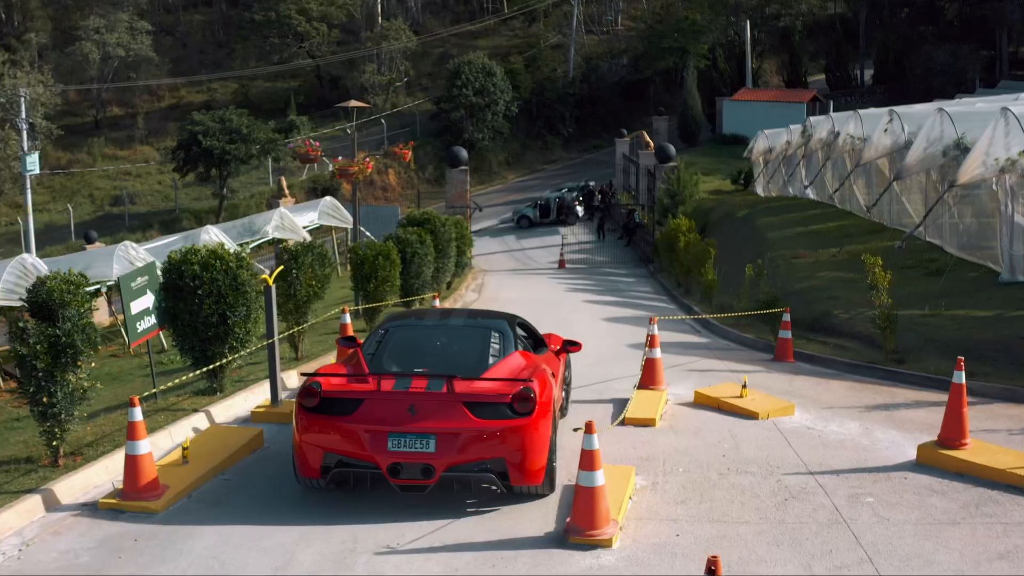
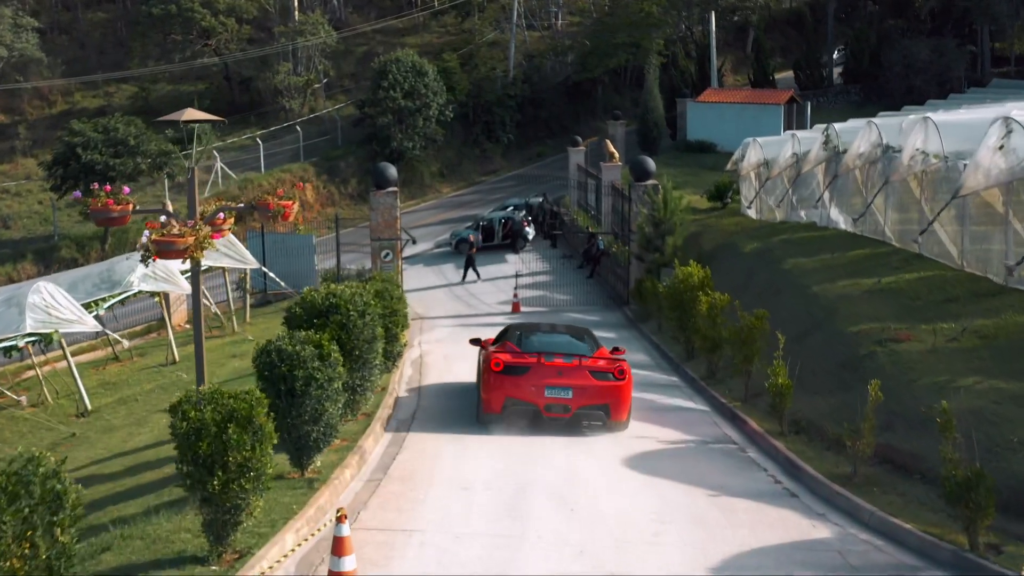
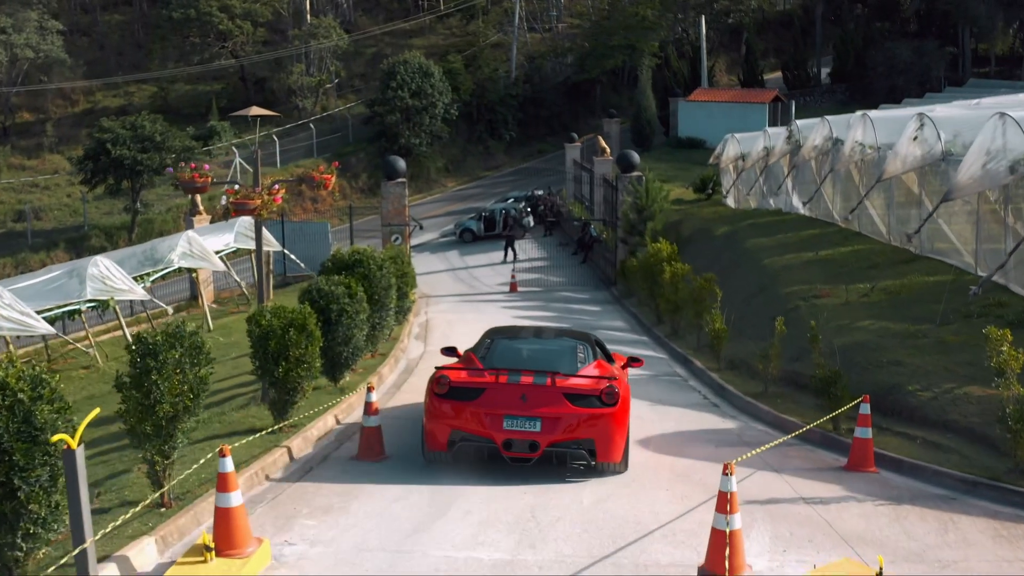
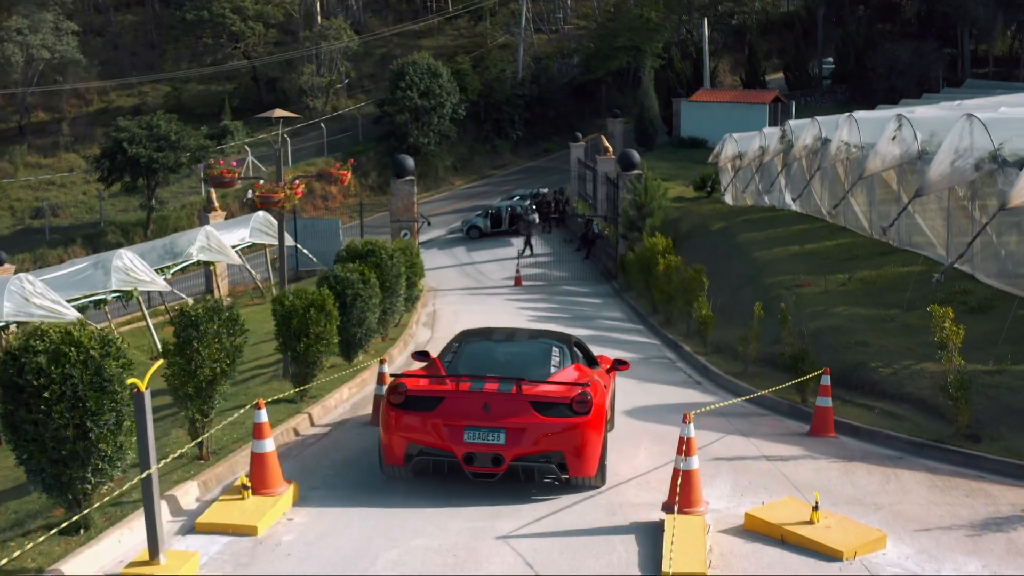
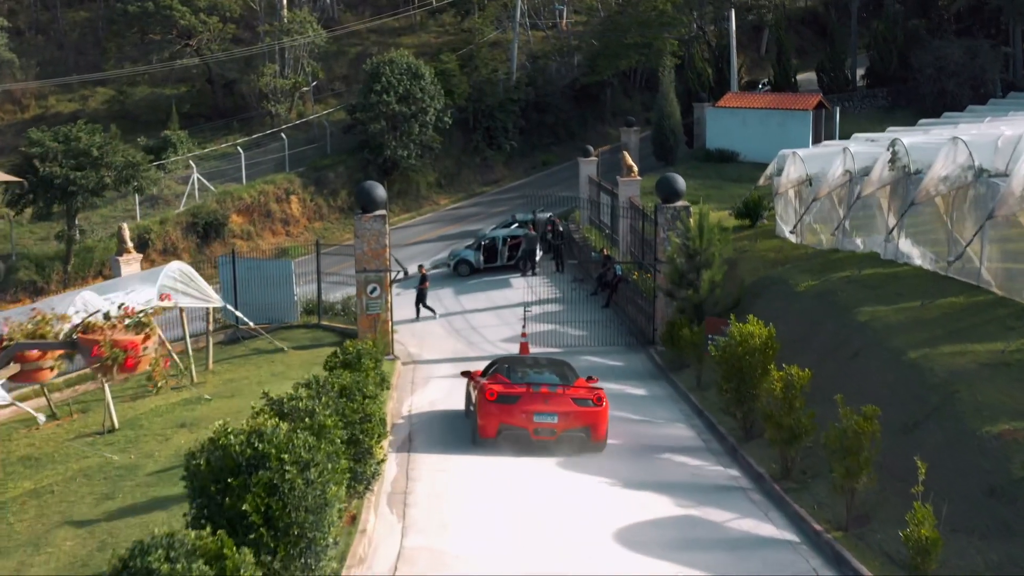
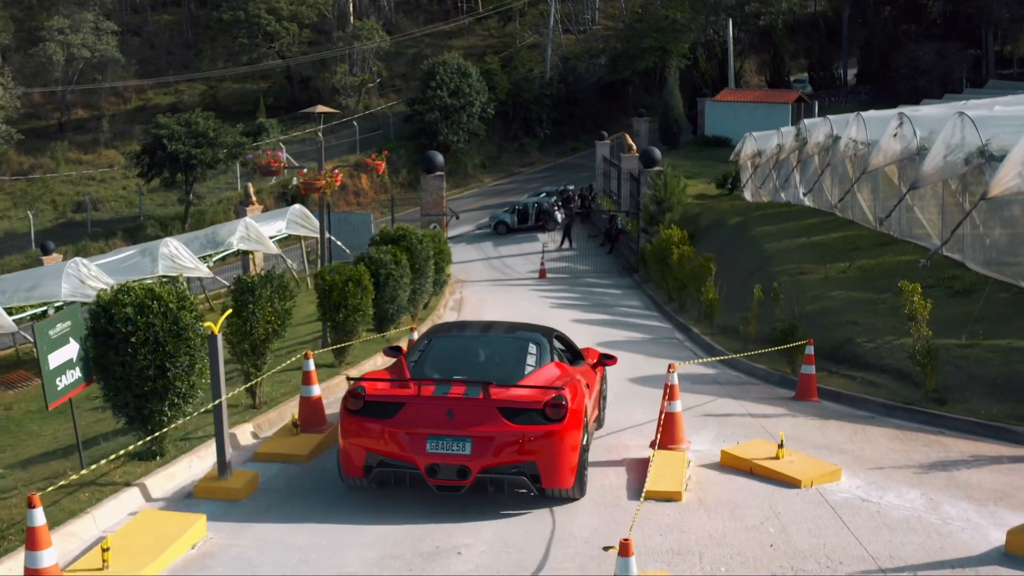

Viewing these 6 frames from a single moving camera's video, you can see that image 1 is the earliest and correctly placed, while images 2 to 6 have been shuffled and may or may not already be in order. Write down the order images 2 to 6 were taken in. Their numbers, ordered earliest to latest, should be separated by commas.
6, 4, 3, 2, 5
